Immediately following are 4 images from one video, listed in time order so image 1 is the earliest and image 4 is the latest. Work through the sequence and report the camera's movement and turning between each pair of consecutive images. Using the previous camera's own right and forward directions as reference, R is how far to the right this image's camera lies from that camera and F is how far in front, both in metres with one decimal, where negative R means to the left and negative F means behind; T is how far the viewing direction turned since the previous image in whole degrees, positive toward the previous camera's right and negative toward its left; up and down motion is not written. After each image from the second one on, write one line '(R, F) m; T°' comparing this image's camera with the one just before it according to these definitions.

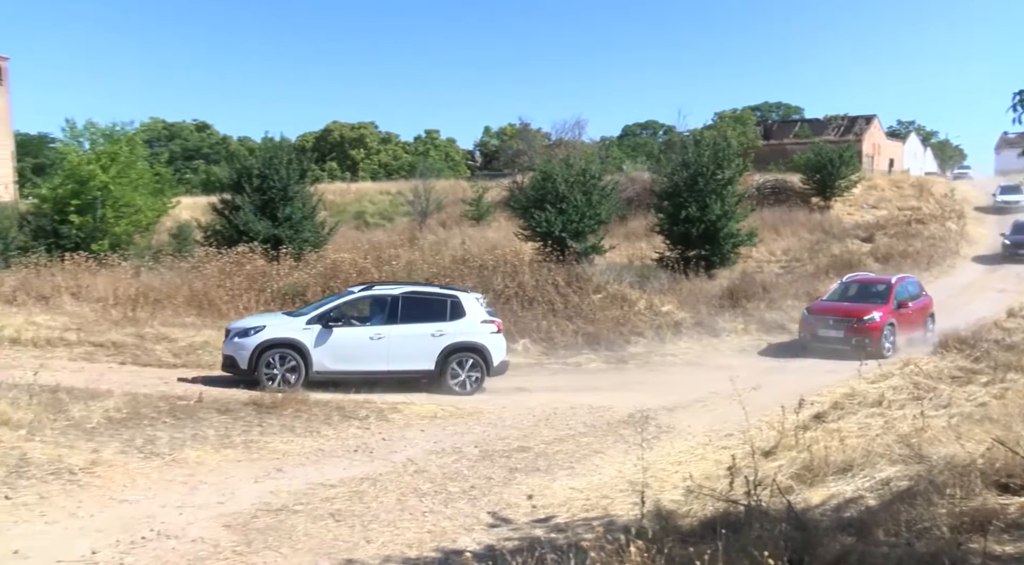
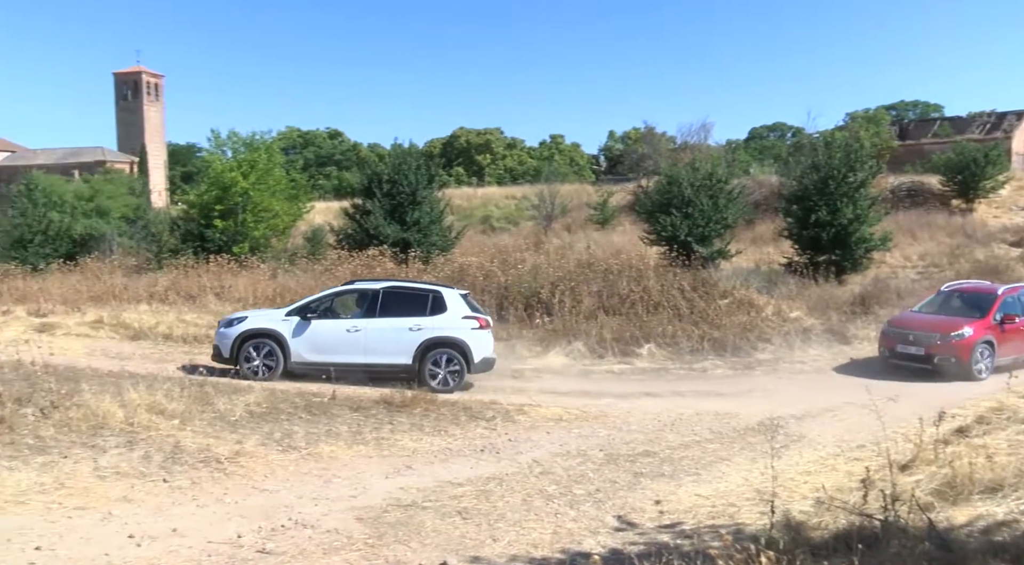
(-0.3, -0.1) m; -6°
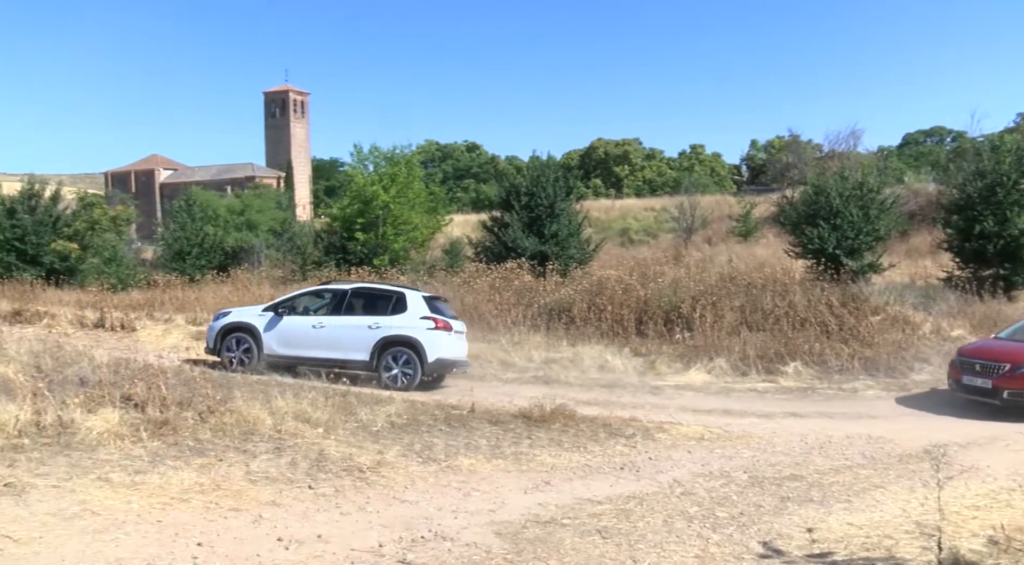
(-0.3, +0.1) m; -7°
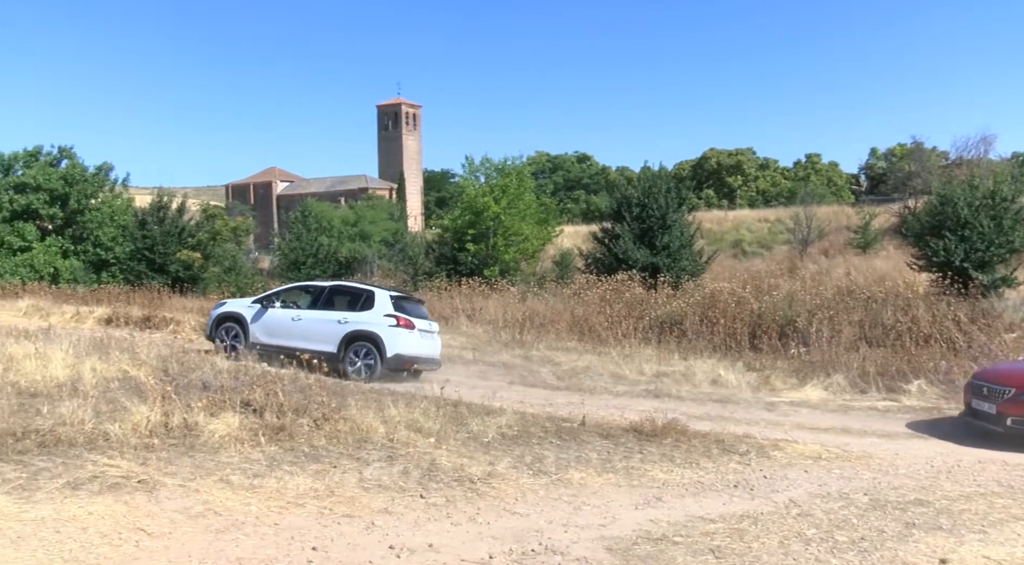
(-0.3, +0.1) m; -5°
